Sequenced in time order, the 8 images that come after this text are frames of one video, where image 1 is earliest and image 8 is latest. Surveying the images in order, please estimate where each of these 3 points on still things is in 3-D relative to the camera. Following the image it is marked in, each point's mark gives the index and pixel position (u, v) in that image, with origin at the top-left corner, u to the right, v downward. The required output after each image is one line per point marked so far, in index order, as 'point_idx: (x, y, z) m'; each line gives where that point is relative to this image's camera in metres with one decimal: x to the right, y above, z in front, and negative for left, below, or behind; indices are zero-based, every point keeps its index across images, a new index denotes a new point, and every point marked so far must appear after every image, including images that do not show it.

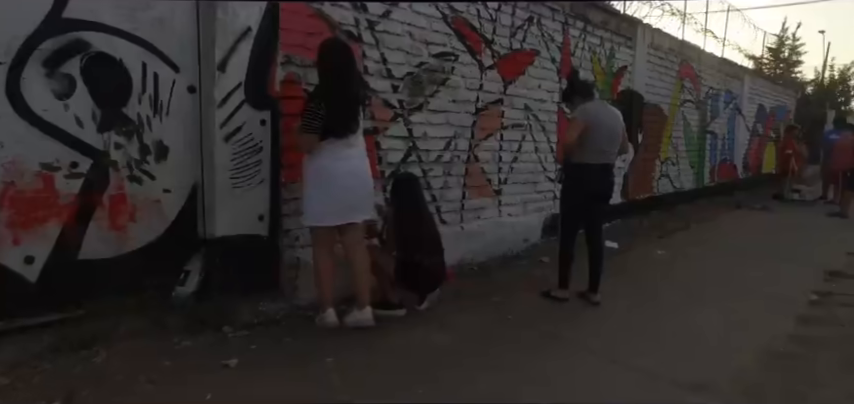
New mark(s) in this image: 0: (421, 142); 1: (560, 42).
0: (0.0, +0.5, +4.7) m
1: (+1.5, +1.8, +6.2) m
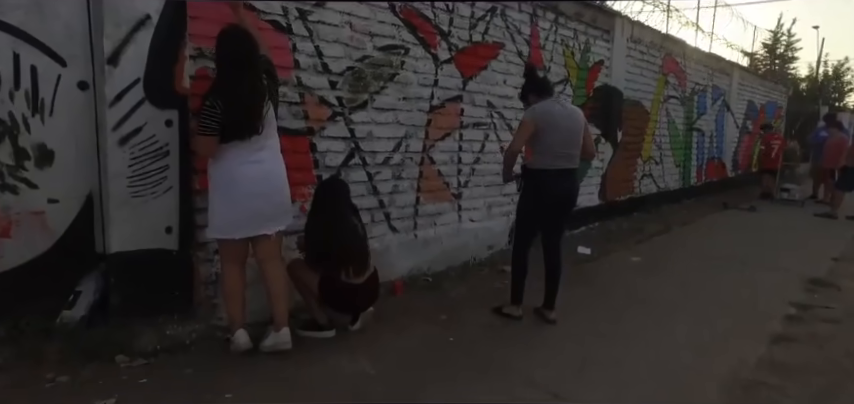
0: (-0.5, +0.5, +4.3) m
1: (+1.0, +1.7, +5.8) m
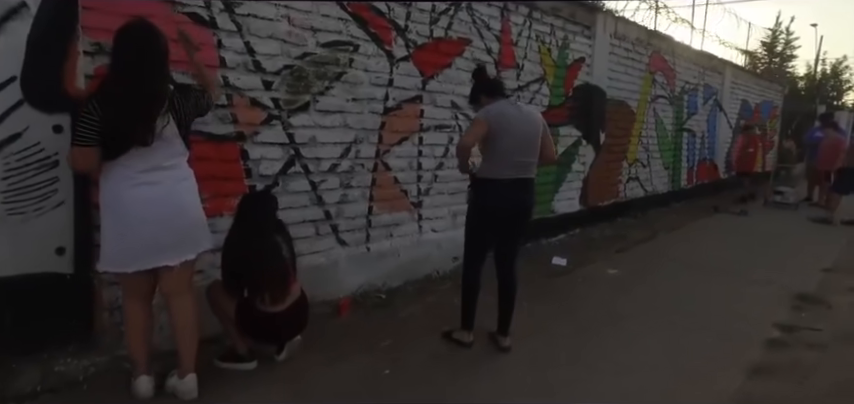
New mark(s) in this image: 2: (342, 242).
0: (-0.8, +0.4, +3.9) m
1: (+0.7, +1.7, +5.4) m
2: (-0.6, -0.3, +4.2) m
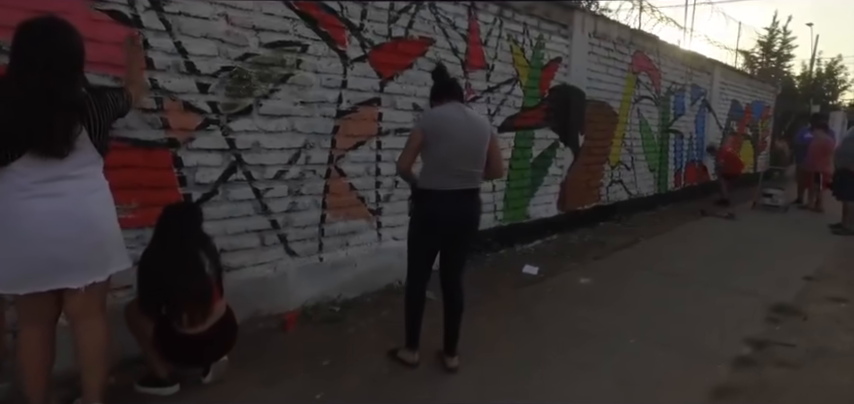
0: (-1.2, +0.3, +3.7) m
1: (+0.4, +1.6, +5.2) m
2: (-1.0, -0.4, +4.0) m
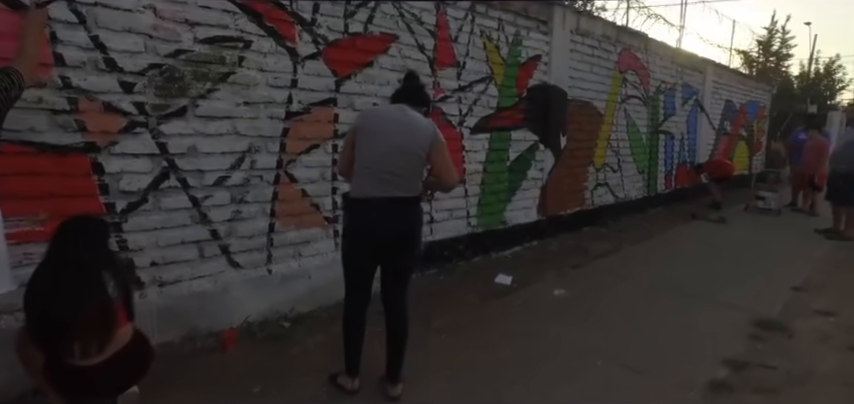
0: (-1.5, +0.3, +3.4) m
1: (0.0, +1.5, +4.9) m
2: (-1.3, -0.4, +3.7) m
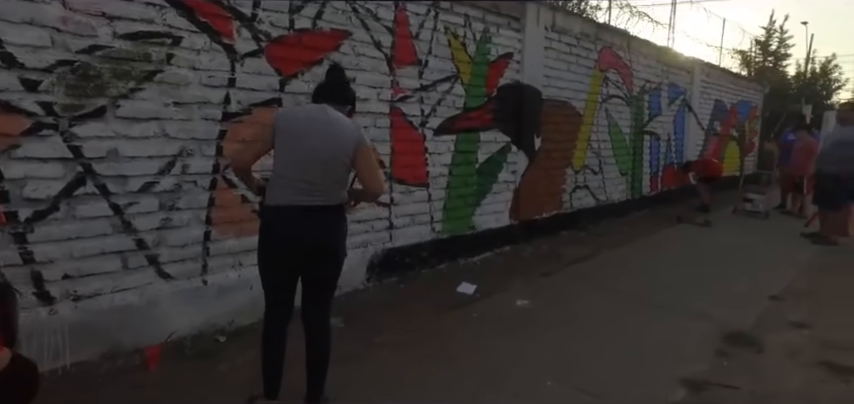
0: (-1.8, +0.2, +3.1) m
1: (-0.3, +1.5, +4.7) m
2: (-1.6, -0.5, +3.5) m
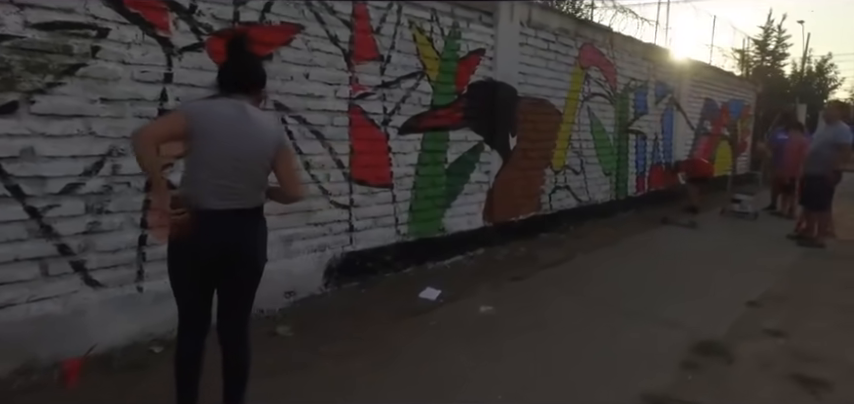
0: (-2.1, +0.2, +2.9) m
1: (-0.6, +1.5, +4.5) m
2: (-1.9, -0.5, +3.3) m
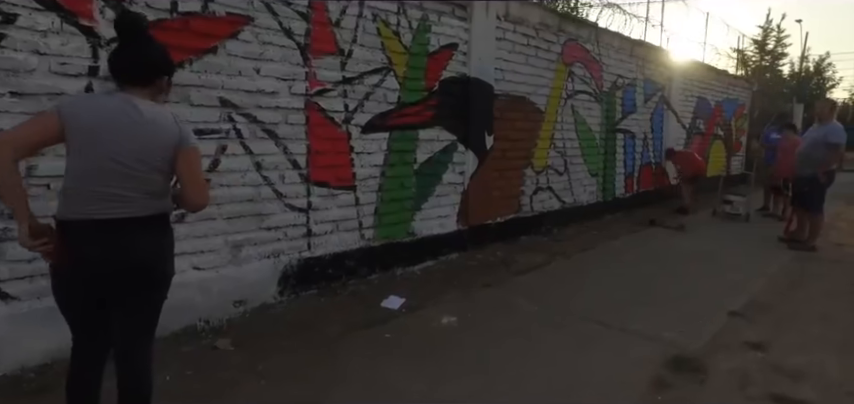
0: (-2.4, +0.2, +2.7) m
1: (-0.9, +1.5, +4.2) m
2: (-2.2, -0.5, +3.0) m
